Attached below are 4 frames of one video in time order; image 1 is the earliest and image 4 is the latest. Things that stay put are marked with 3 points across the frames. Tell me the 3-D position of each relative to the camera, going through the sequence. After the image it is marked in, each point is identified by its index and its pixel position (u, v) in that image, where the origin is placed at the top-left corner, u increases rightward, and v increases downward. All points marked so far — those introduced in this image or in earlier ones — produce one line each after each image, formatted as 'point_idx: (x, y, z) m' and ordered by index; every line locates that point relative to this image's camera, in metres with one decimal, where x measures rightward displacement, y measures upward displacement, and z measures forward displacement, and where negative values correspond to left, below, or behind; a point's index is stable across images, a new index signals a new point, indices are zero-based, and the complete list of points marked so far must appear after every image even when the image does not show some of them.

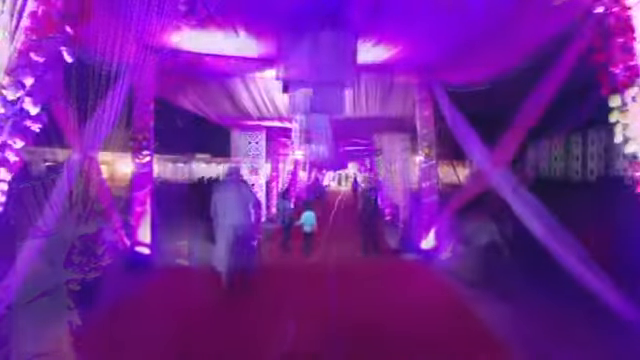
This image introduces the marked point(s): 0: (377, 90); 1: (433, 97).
0: (+0.8, +1.4, +11.7) m
1: (+1.5, +1.1, +10.6) m
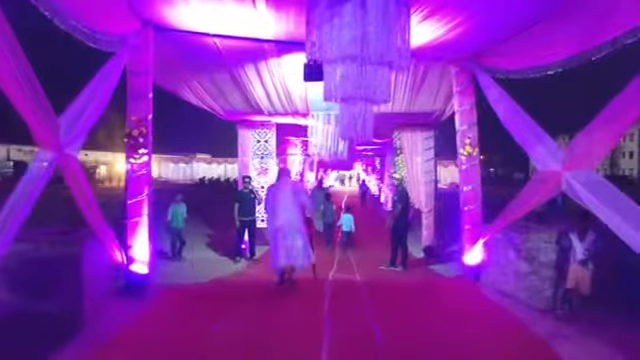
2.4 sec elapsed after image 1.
0: (+1.1, +1.3, +10.2) m
1: (+1.8, +1.1, +9.2) m
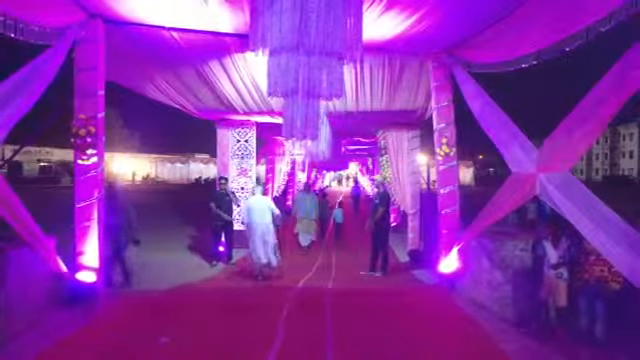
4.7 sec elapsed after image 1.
0: (+0.8, +1.3, +9.7) m
1: (+1.5, +1.1, +8.7) m
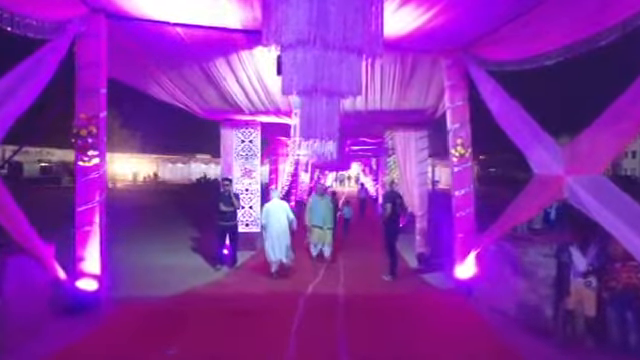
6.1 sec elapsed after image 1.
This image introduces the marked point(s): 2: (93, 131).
0: (+0.9, +1.3, +9.4) m
1: (+1.6, +1.0, +8.3) m
2: (-2.0, +0.4, +6.8) m
